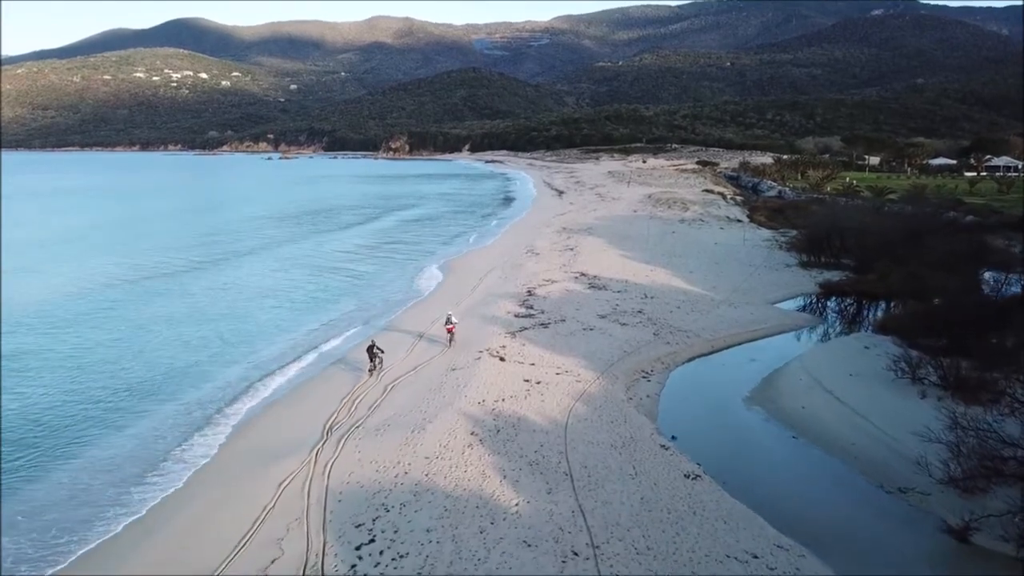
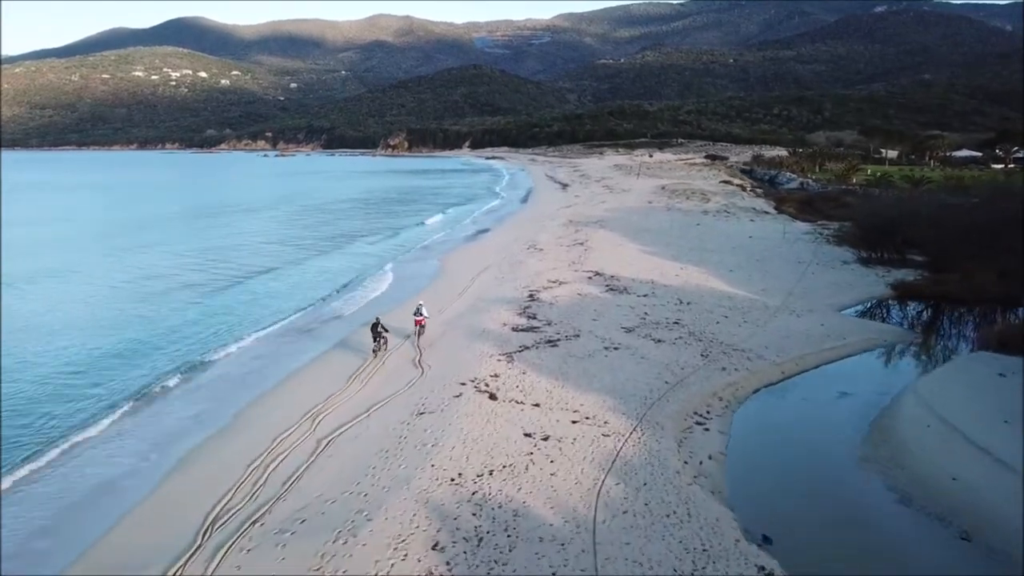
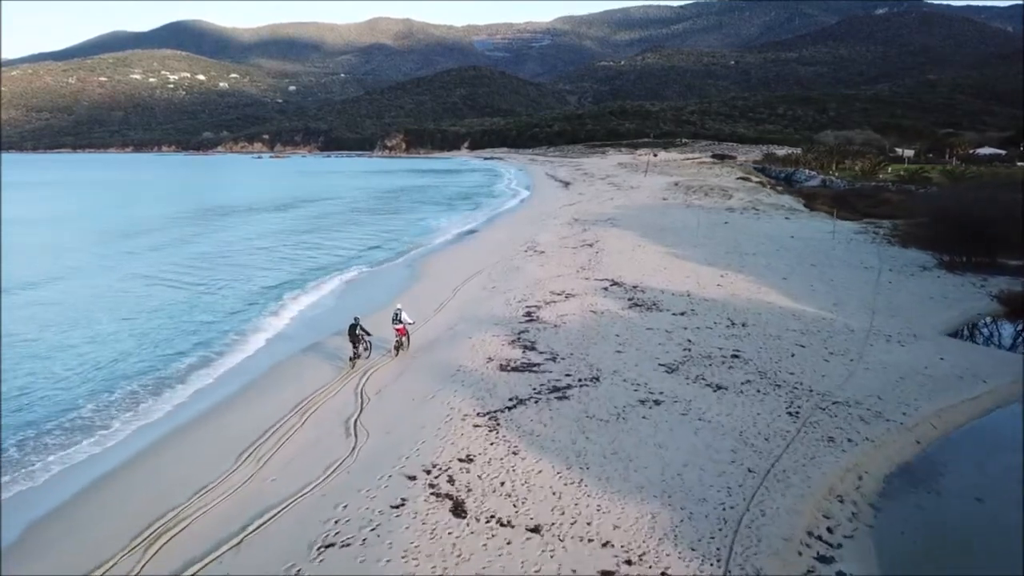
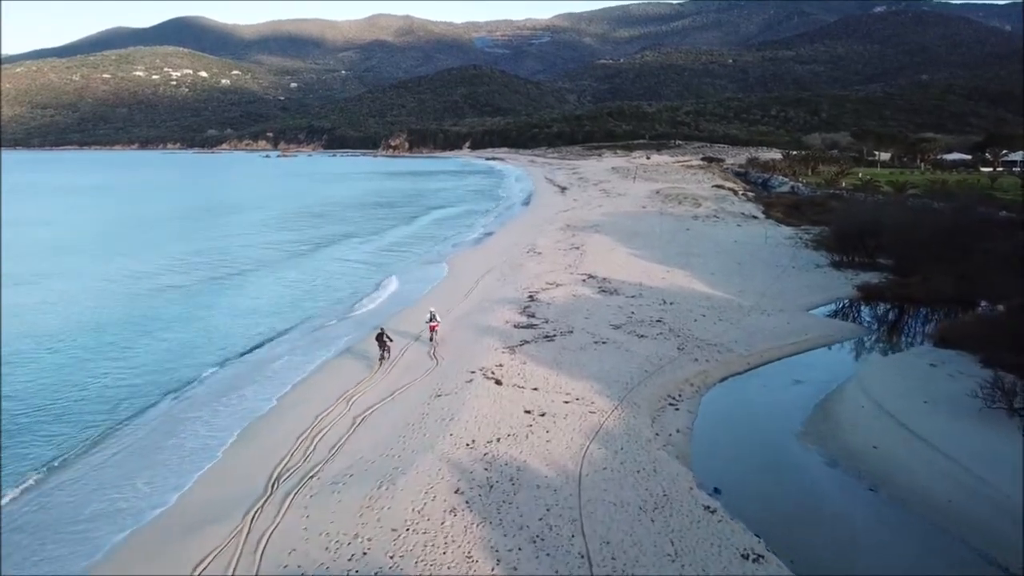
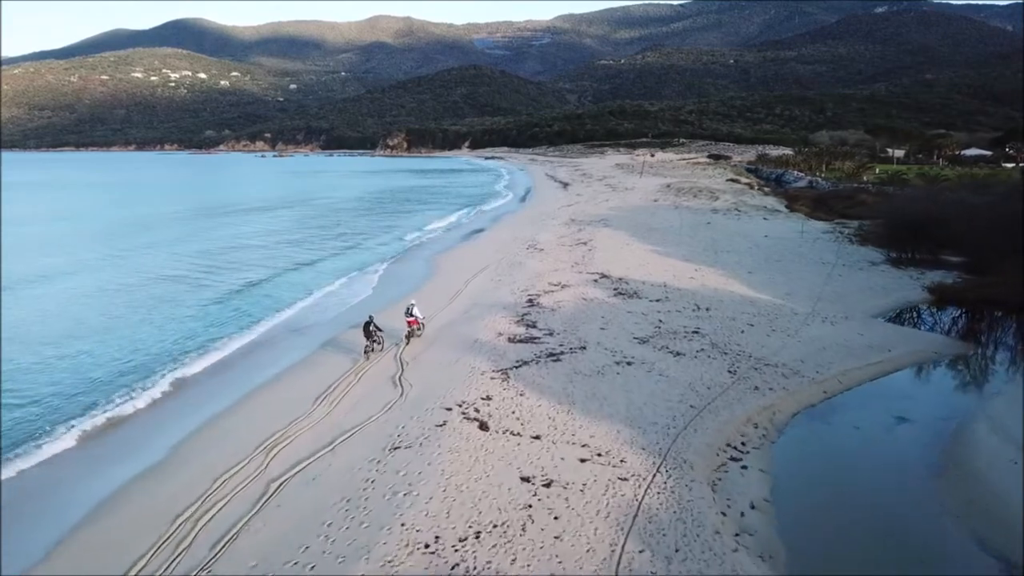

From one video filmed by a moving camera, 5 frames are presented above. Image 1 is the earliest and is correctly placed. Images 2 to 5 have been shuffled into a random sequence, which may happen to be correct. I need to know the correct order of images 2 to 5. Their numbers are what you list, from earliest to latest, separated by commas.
4, 2, 5, 3
